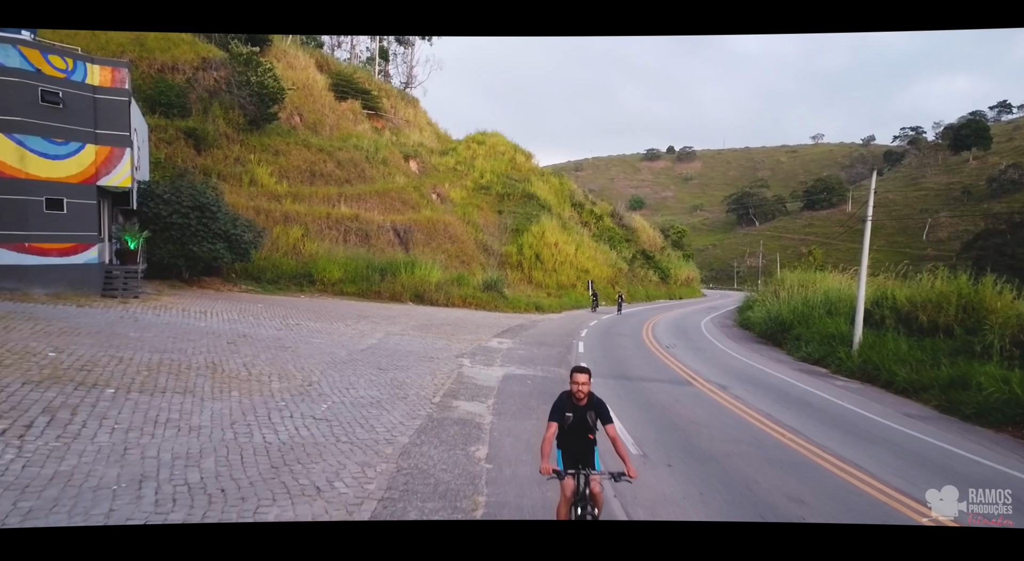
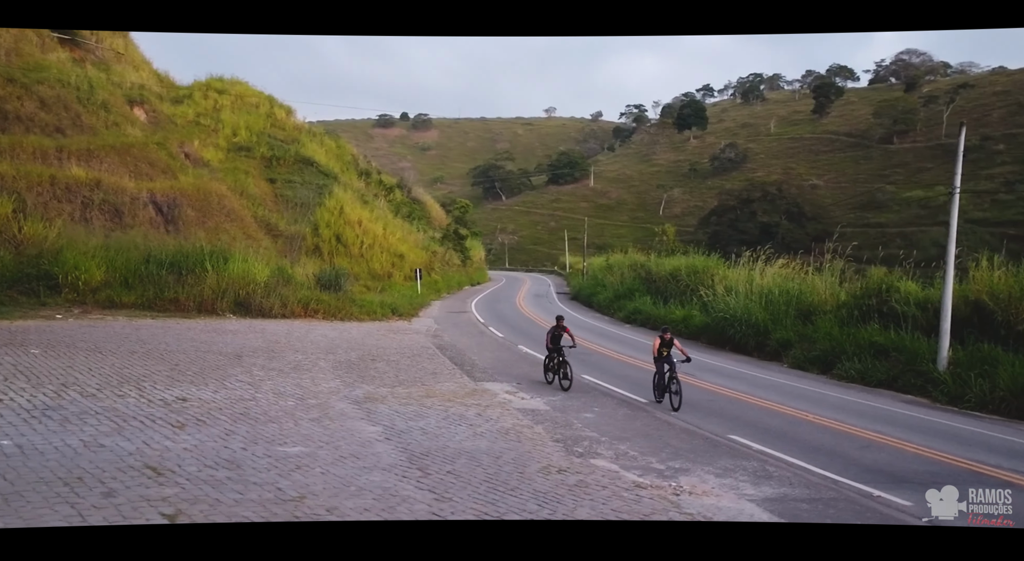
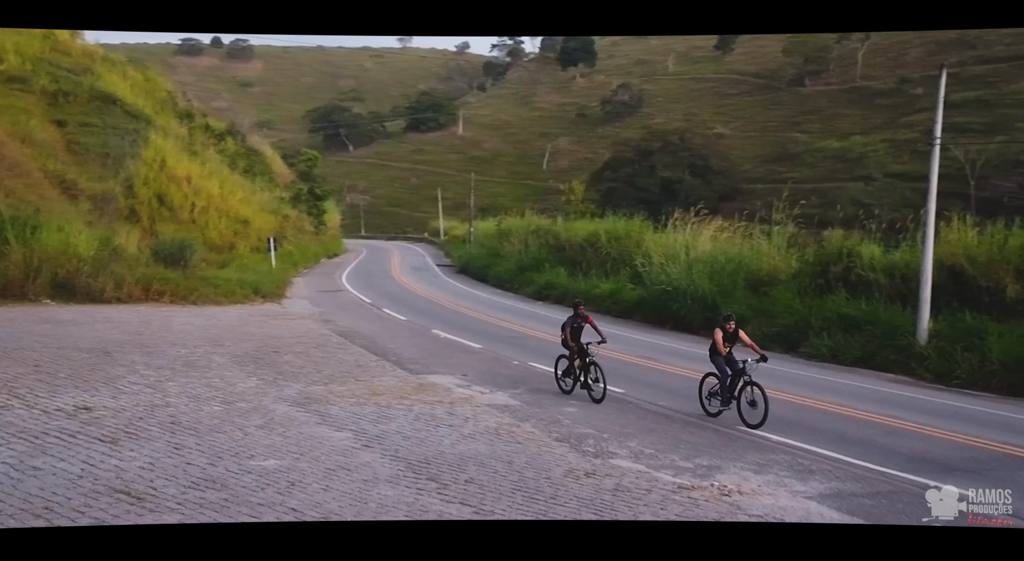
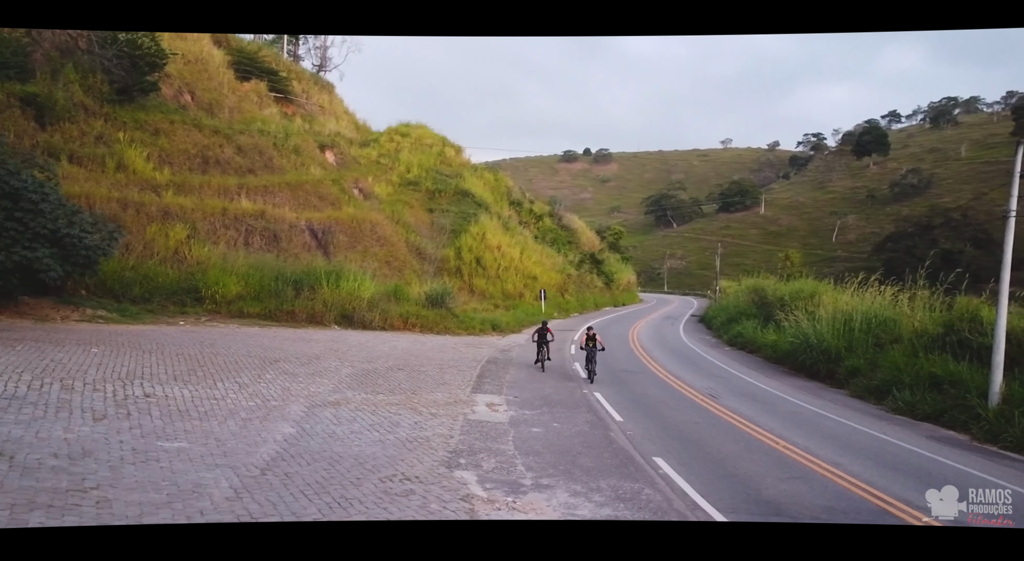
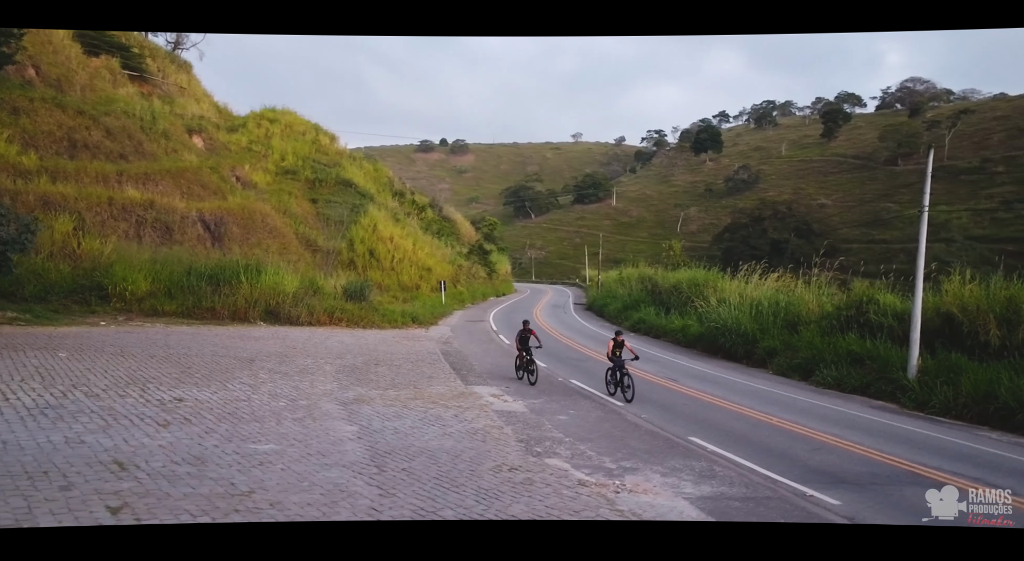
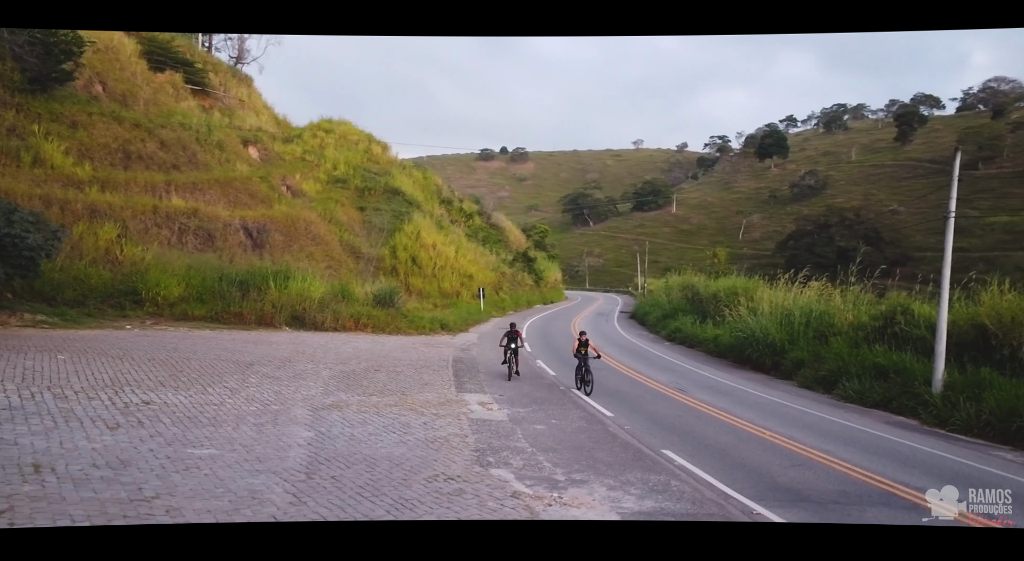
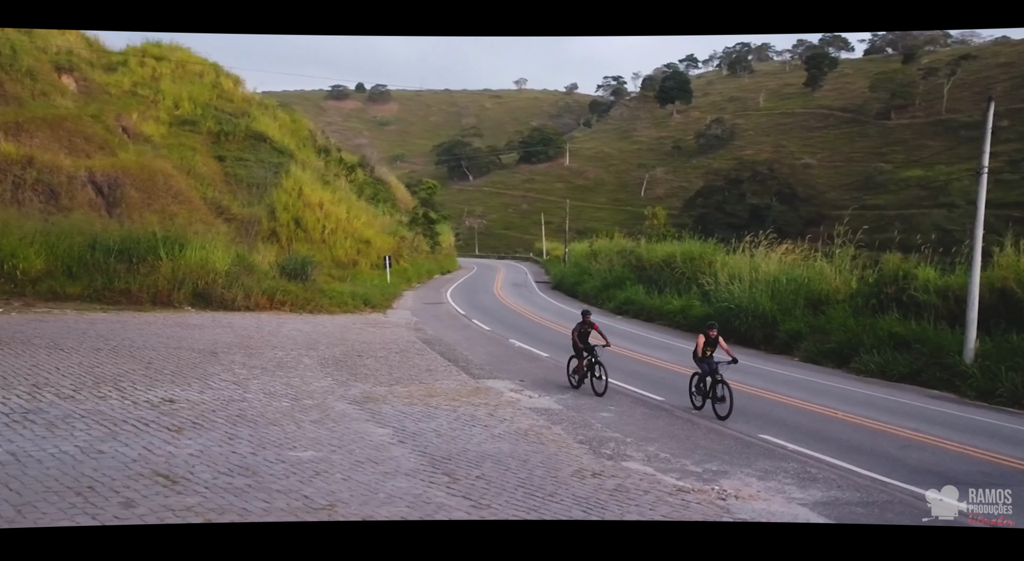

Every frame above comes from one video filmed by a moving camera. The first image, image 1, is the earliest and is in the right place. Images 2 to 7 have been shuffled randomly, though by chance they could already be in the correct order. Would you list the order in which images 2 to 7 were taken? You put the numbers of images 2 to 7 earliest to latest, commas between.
4, 6, 5, 2, 7, 3
